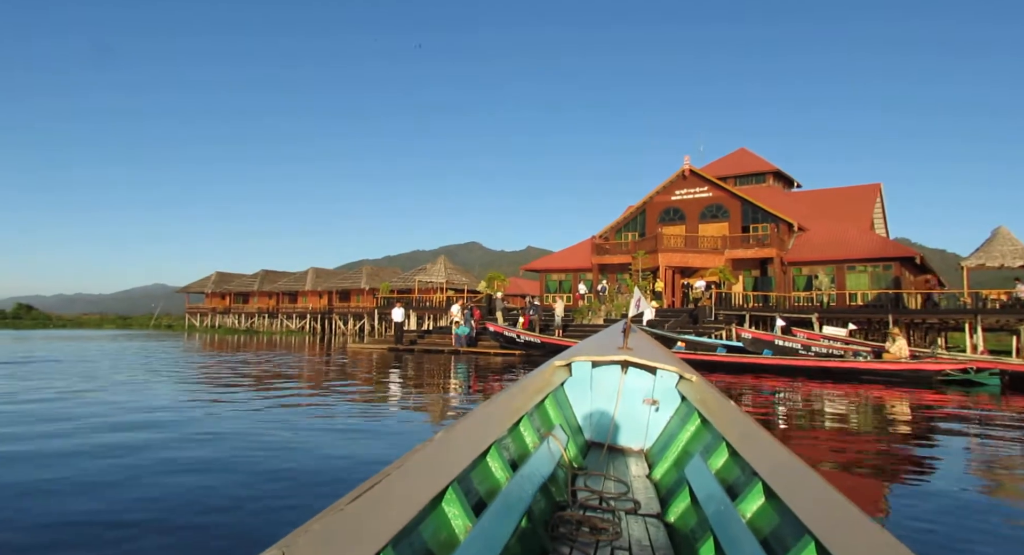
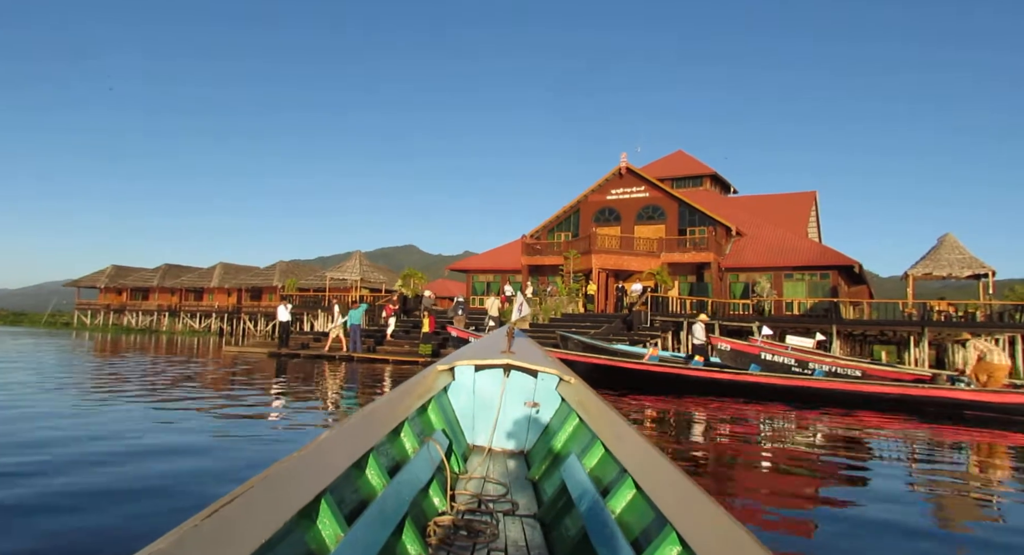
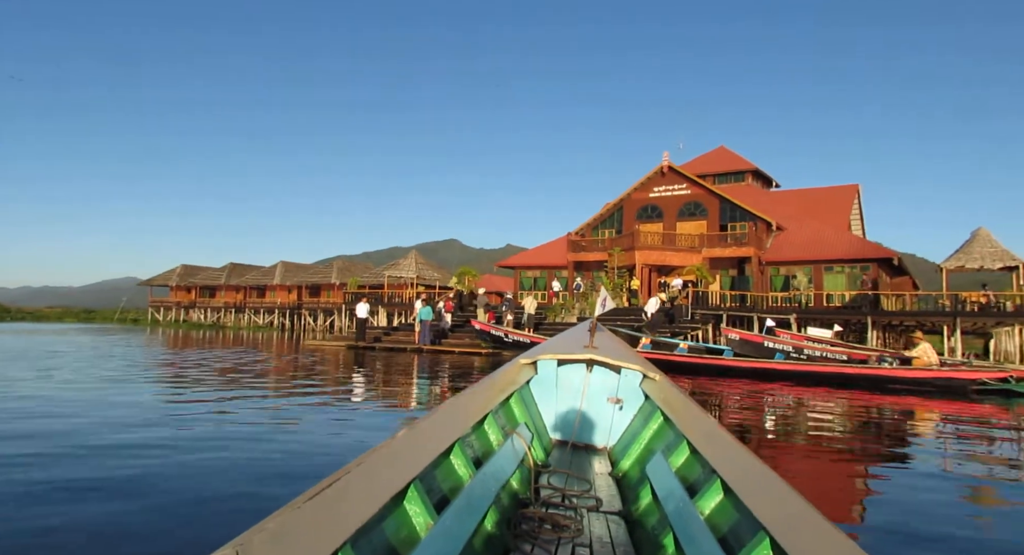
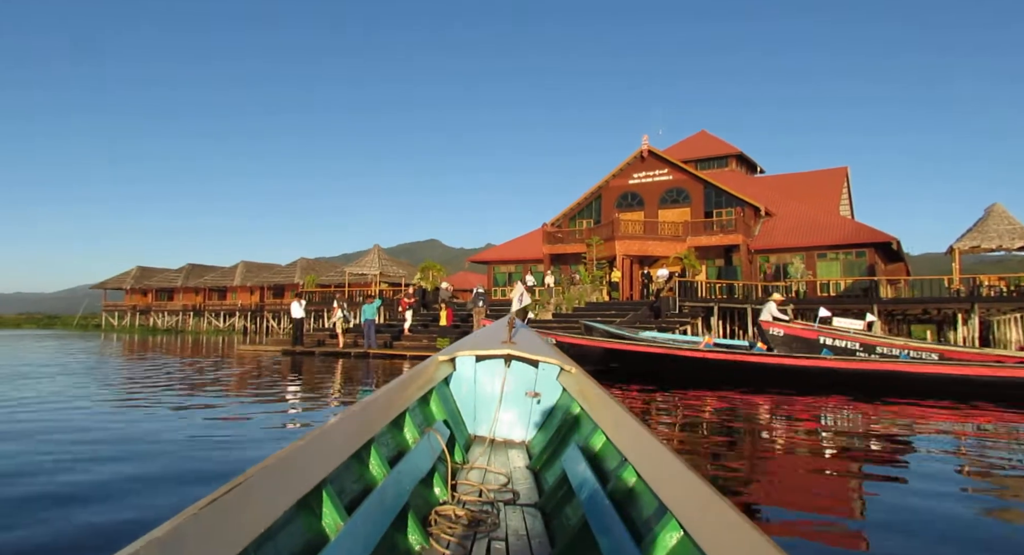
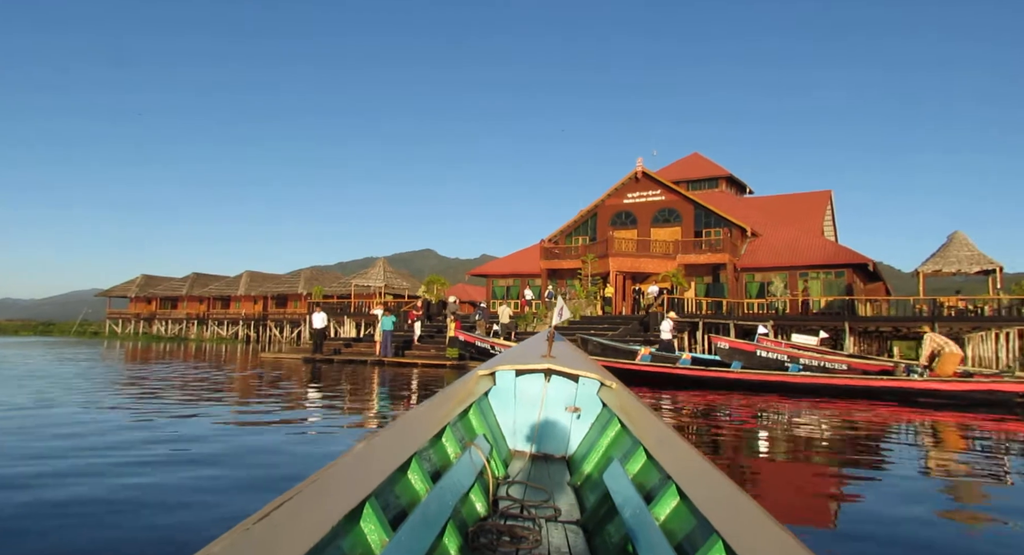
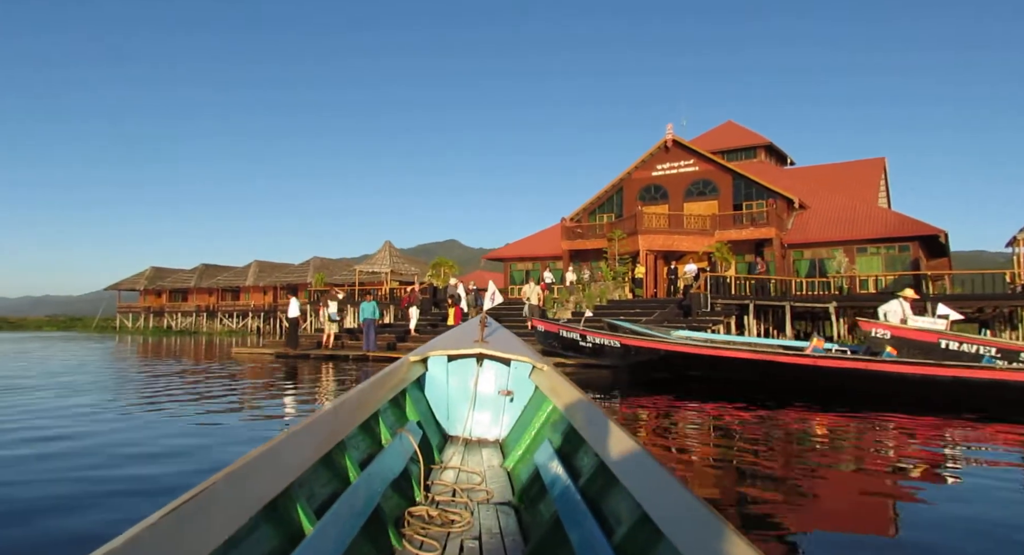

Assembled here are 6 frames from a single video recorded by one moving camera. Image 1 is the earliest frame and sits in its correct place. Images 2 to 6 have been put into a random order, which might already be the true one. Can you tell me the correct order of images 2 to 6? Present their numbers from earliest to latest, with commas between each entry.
3, 5, 2, 4, 6
